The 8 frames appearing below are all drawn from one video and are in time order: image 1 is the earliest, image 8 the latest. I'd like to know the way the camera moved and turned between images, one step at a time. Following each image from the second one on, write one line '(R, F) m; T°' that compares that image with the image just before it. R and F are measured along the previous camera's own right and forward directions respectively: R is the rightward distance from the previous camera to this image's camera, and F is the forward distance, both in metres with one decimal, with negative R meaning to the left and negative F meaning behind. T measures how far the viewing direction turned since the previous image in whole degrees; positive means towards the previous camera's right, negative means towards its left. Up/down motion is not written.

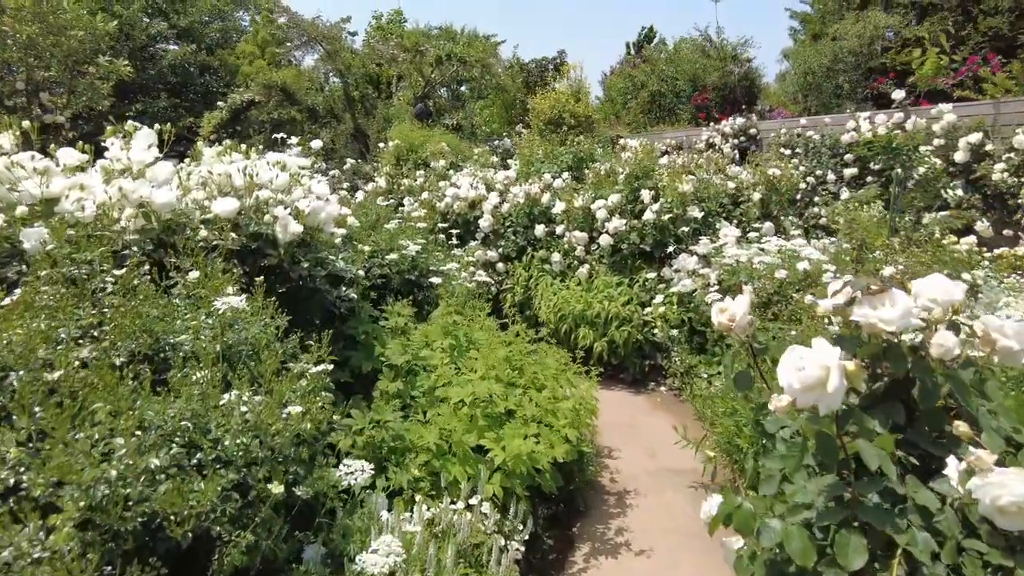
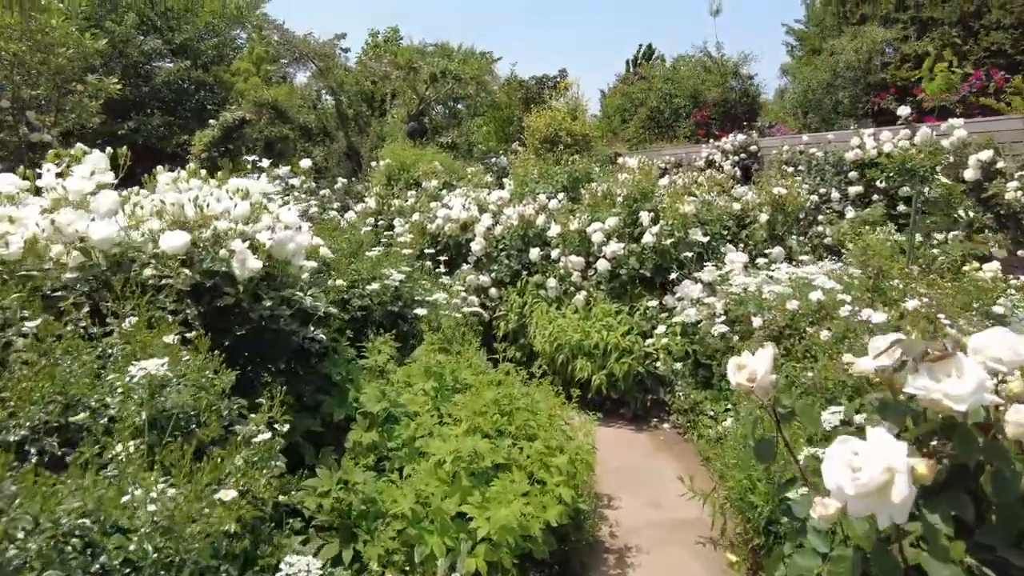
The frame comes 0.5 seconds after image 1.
(+0.1, +0.3) m; 0°
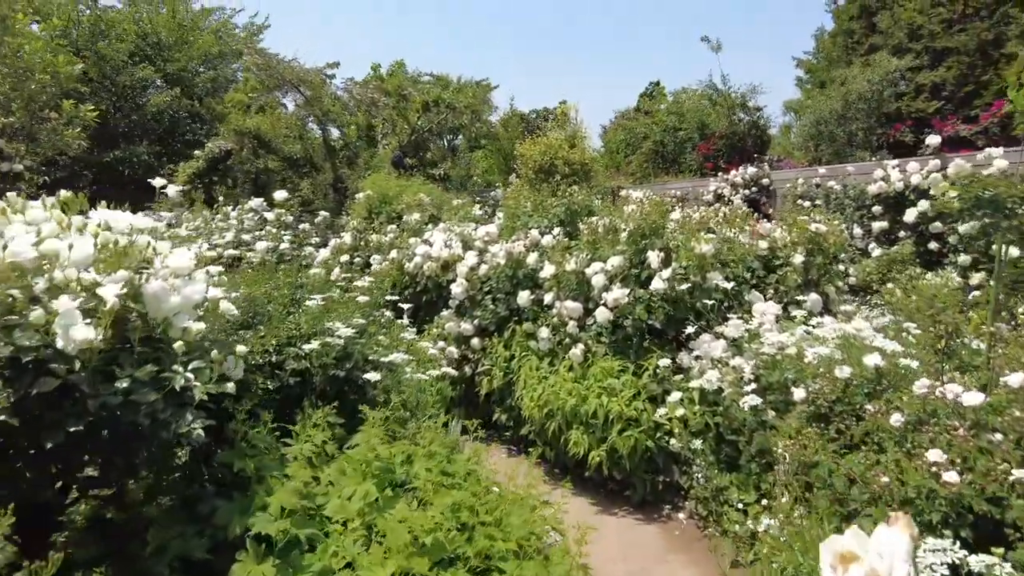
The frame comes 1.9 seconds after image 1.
(+0.1, +0.8) m; 0°
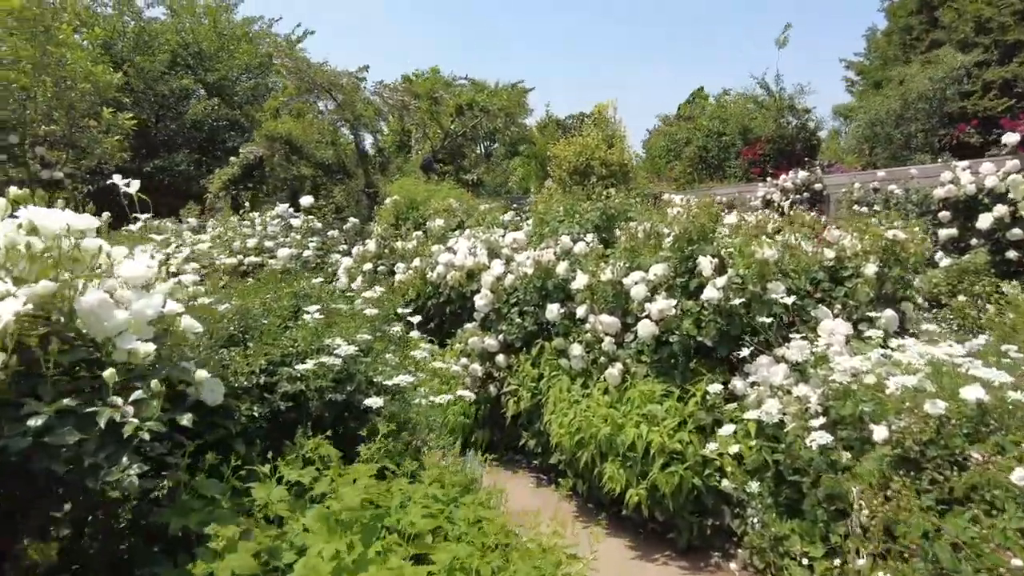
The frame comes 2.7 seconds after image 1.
(+0.1, +0.5) m; -3°
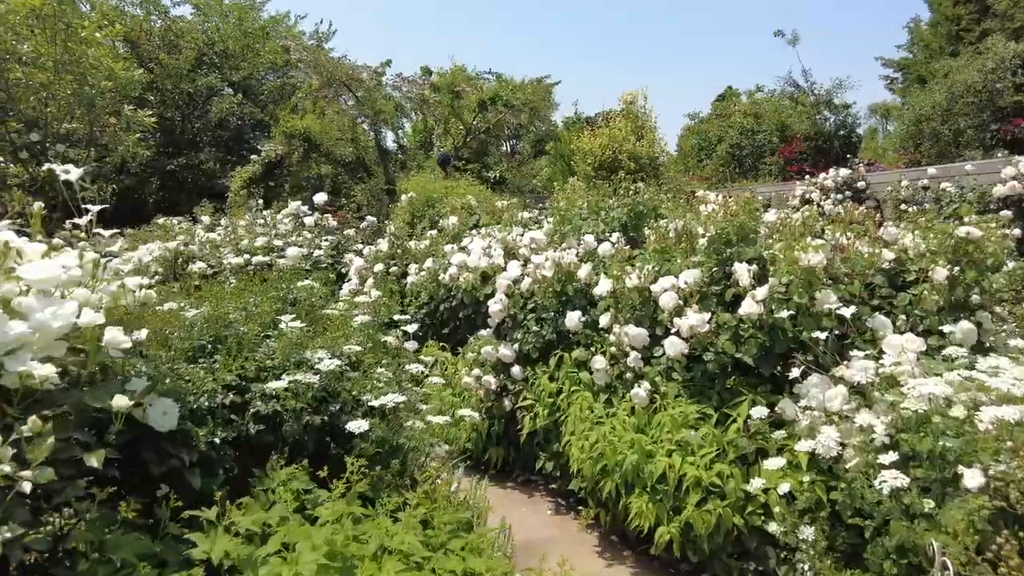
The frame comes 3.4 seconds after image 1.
(+0.1, +0.4) m; -2°
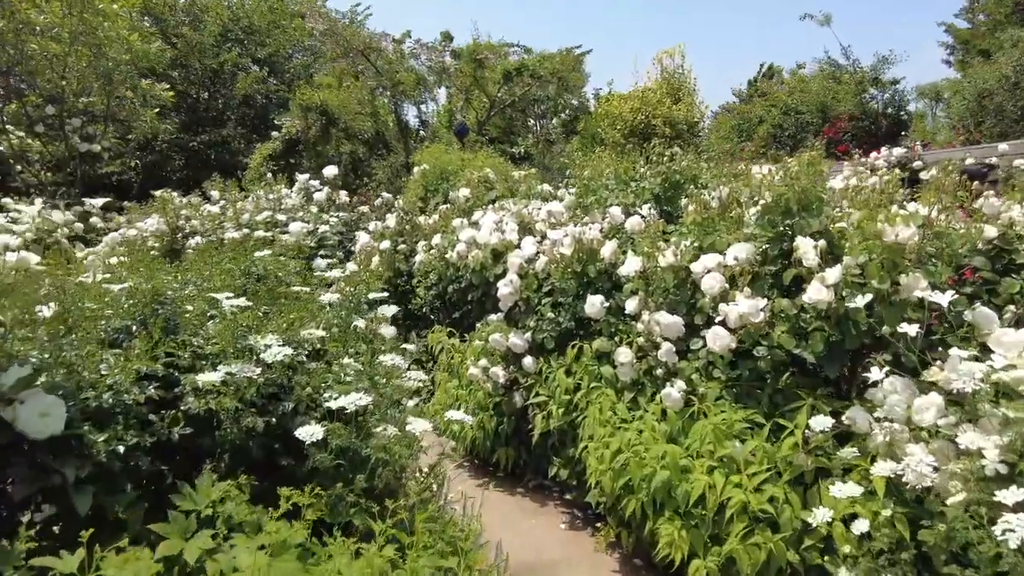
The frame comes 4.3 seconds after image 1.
(+0.1, +0.6) m; -3°
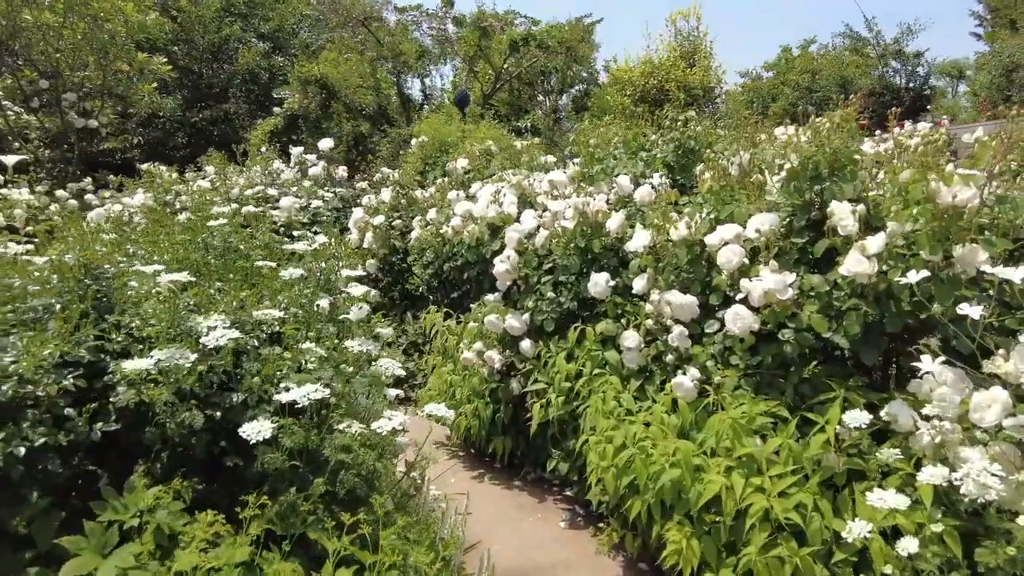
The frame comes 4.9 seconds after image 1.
(+0.1, +0.3) m; -1°
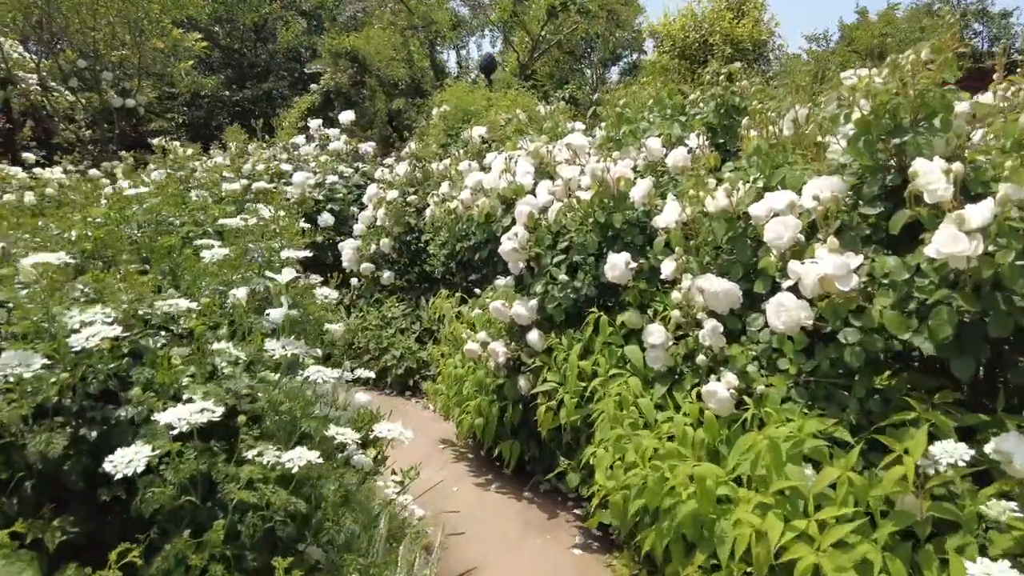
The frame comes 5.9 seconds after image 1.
(+0.2, +0.5) m; -4°
